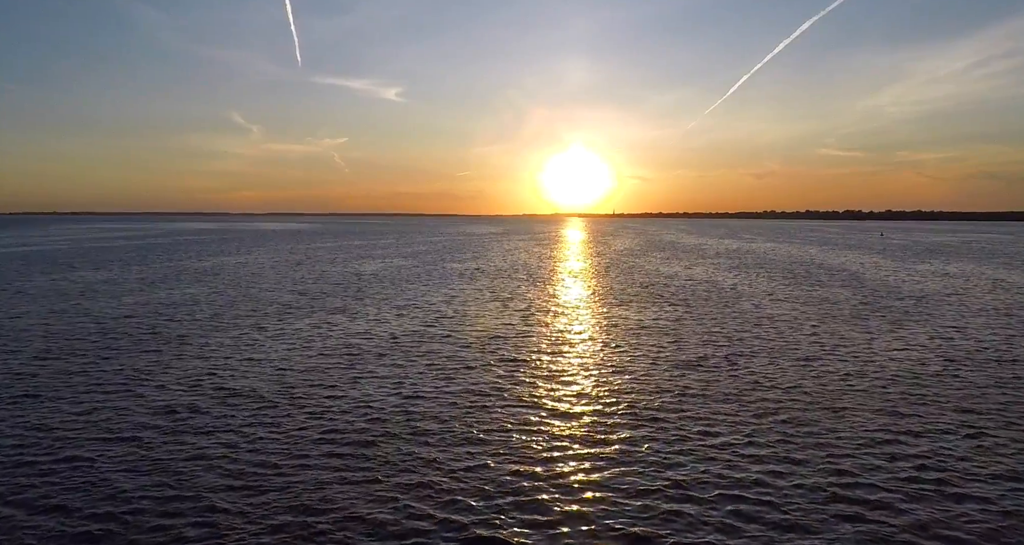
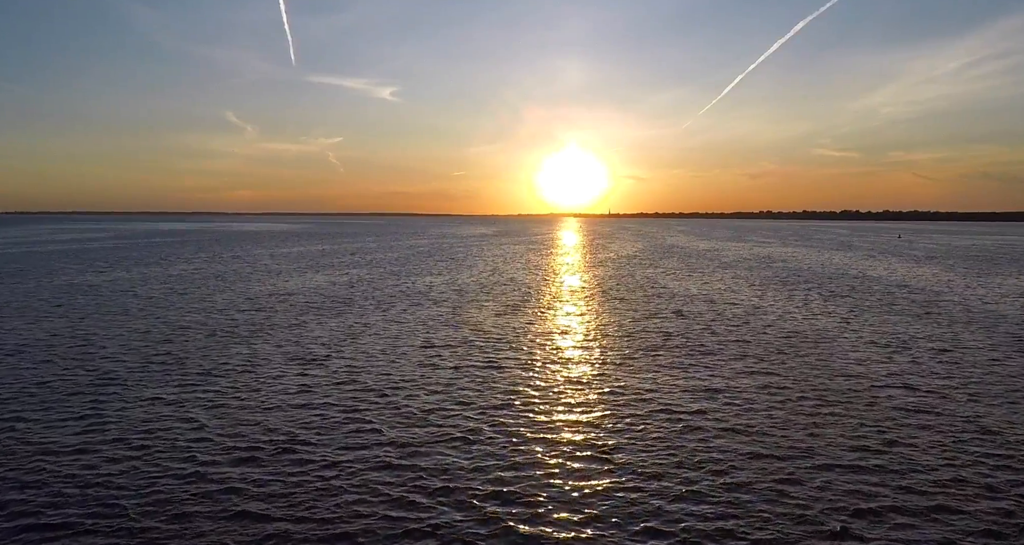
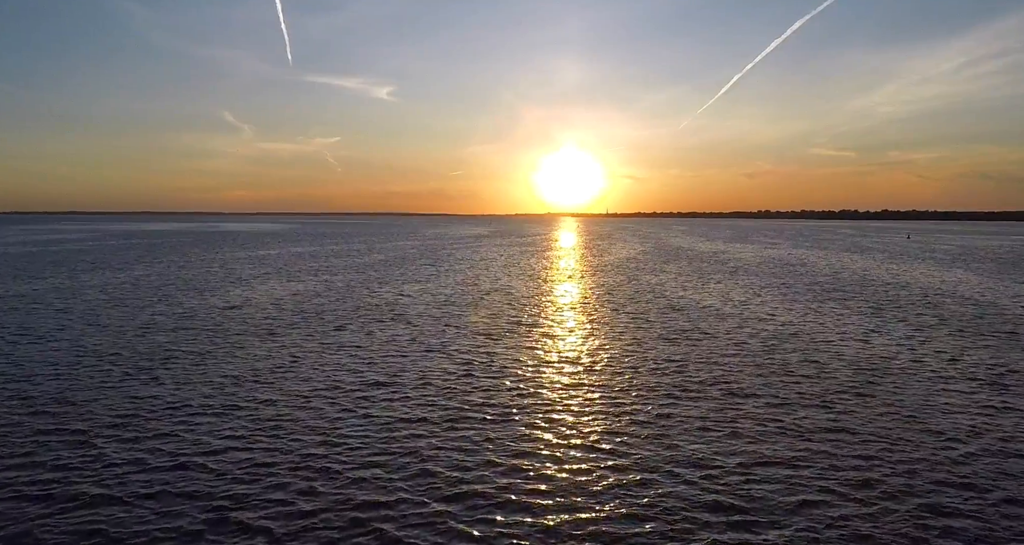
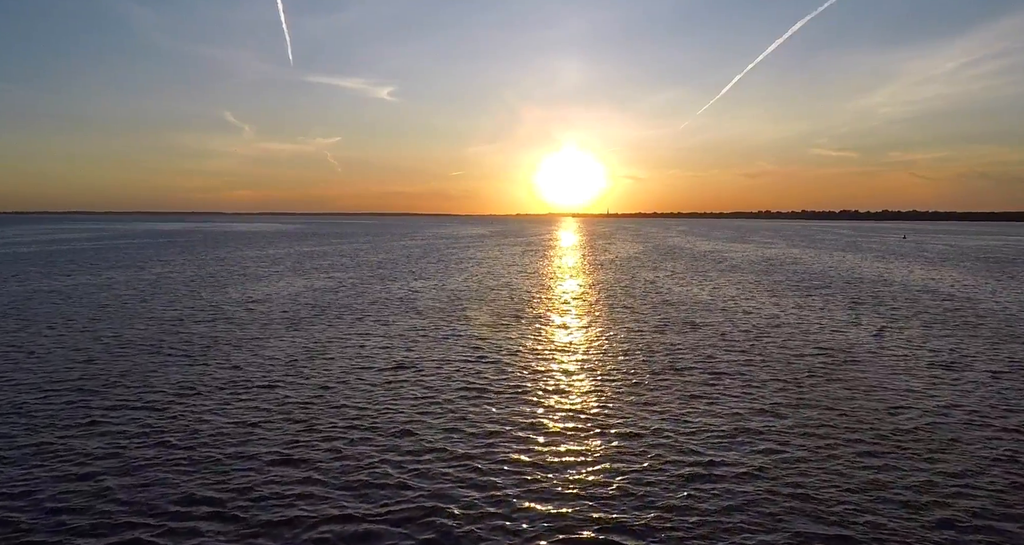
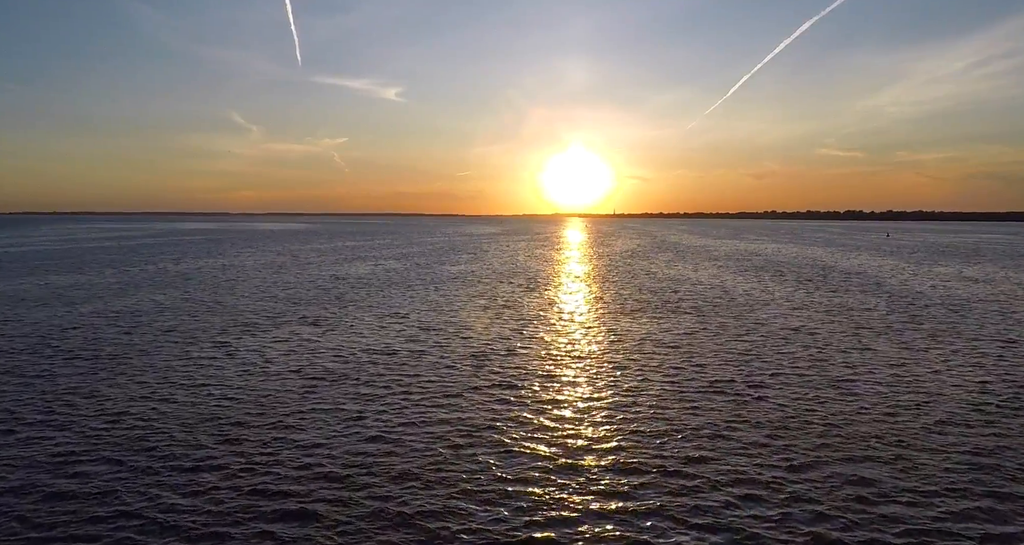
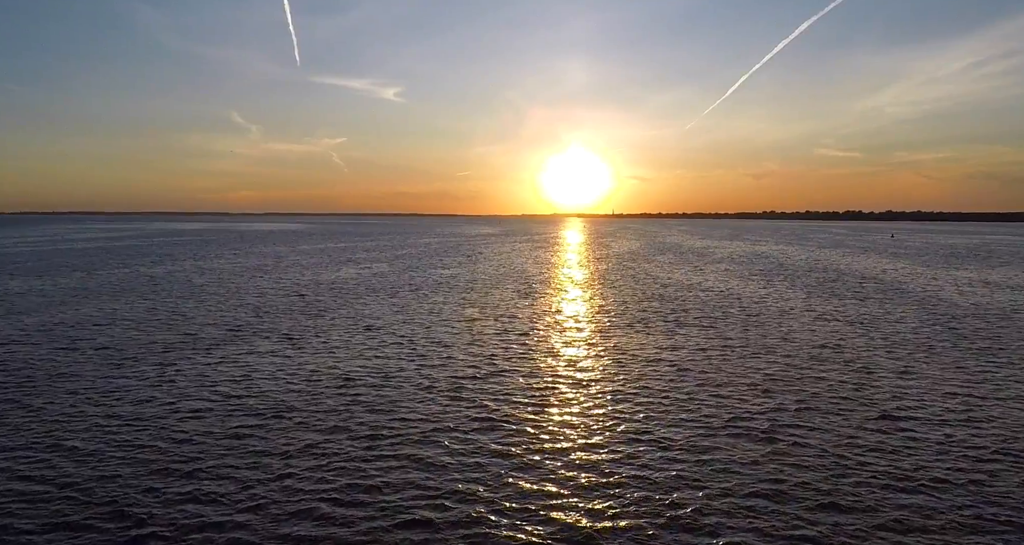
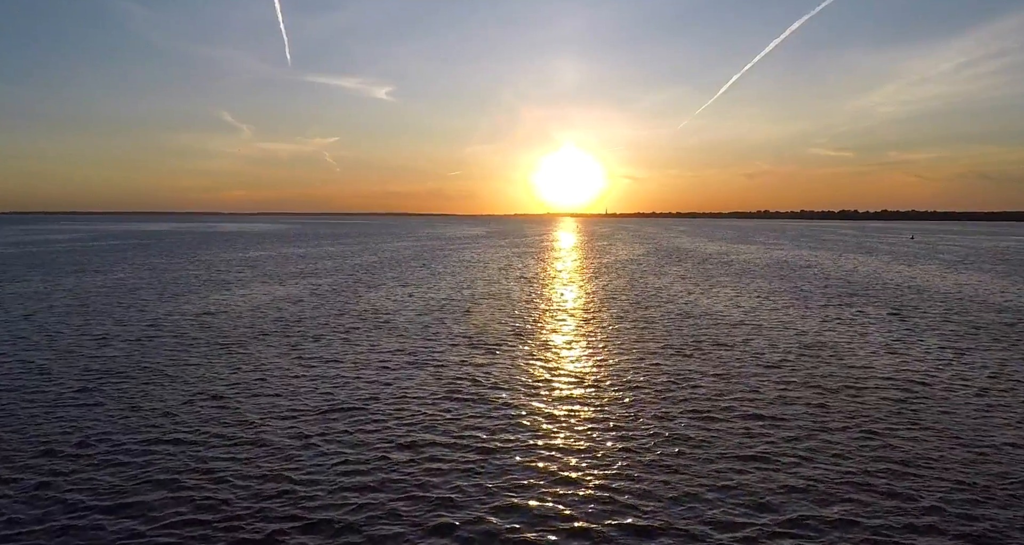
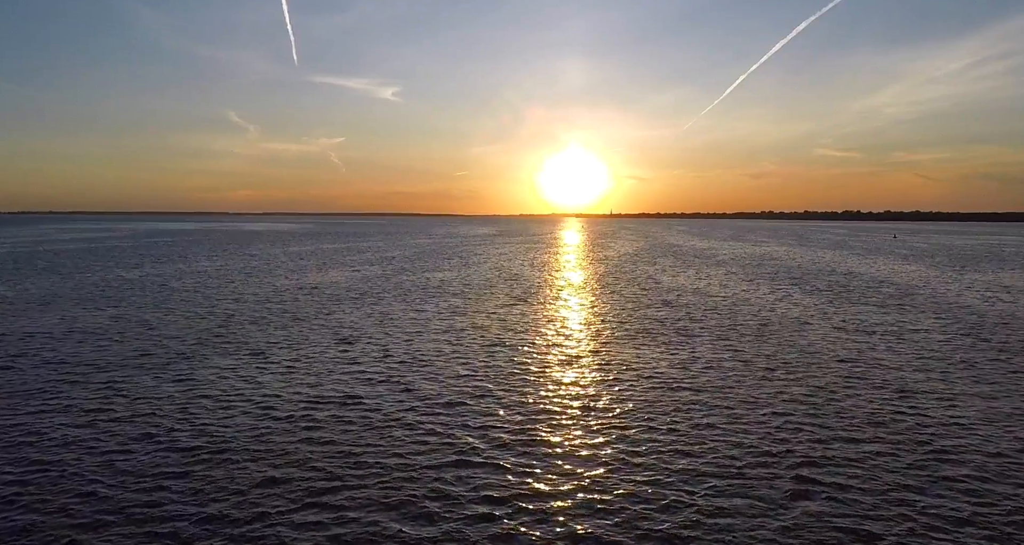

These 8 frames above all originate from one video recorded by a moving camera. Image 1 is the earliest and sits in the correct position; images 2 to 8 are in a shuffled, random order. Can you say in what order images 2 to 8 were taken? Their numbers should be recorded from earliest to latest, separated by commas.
5, 6, 8, 2, 4, 3, 7
